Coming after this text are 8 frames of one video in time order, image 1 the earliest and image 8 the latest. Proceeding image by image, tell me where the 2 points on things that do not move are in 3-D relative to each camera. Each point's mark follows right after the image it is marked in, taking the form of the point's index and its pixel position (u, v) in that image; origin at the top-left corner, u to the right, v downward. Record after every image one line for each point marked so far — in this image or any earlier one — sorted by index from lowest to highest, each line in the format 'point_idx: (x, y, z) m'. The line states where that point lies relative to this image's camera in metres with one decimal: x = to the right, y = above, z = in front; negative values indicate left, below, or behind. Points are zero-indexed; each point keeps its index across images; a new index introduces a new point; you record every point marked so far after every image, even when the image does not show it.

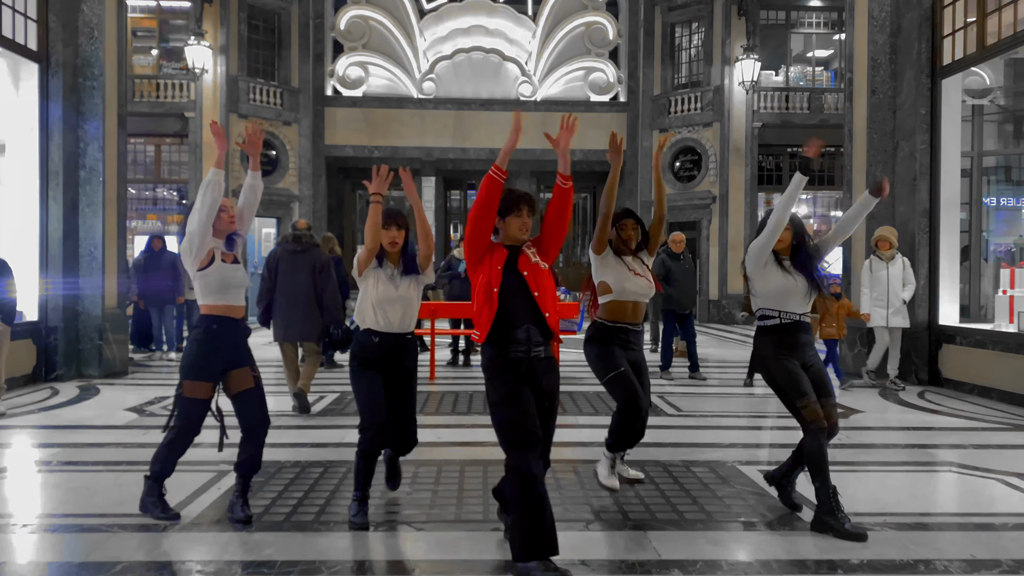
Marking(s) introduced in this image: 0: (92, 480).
0: (-2.2, -1.0, +4.5) m
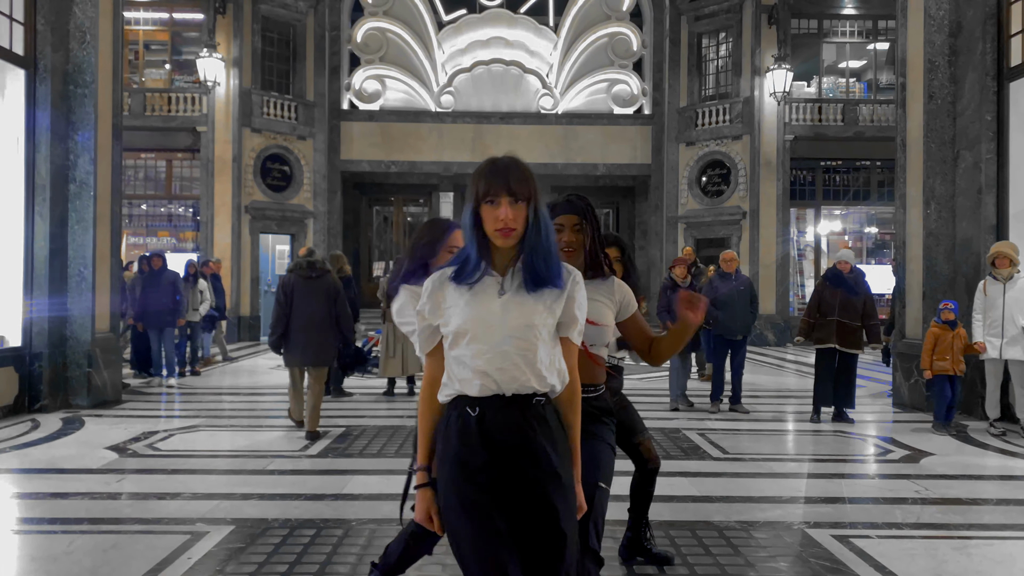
0: (-2.1, -1.1, +3.9) m
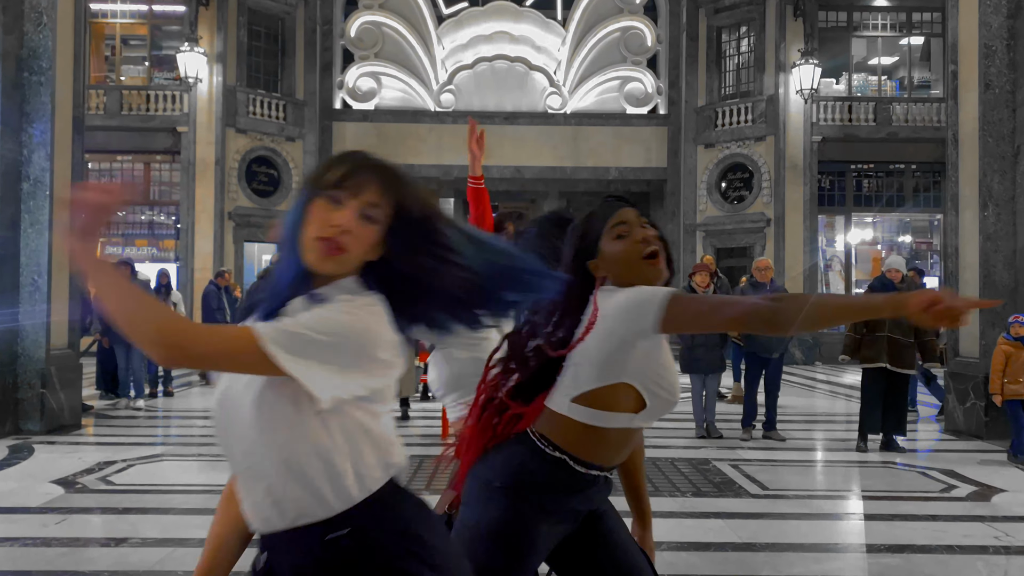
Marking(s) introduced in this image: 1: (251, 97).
0: (-2.0, -1.2, +2.5) m
1: (-4.9, +3.6, +16.0) m
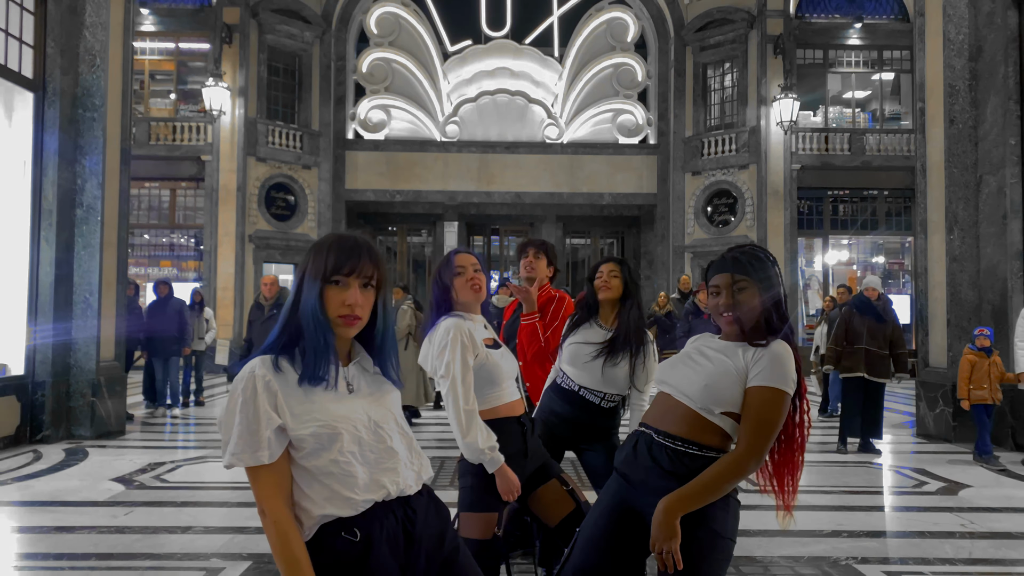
0: (-2.0, -1.2, +3.6) m
1: (-4.9, +3.2, +17.2) m
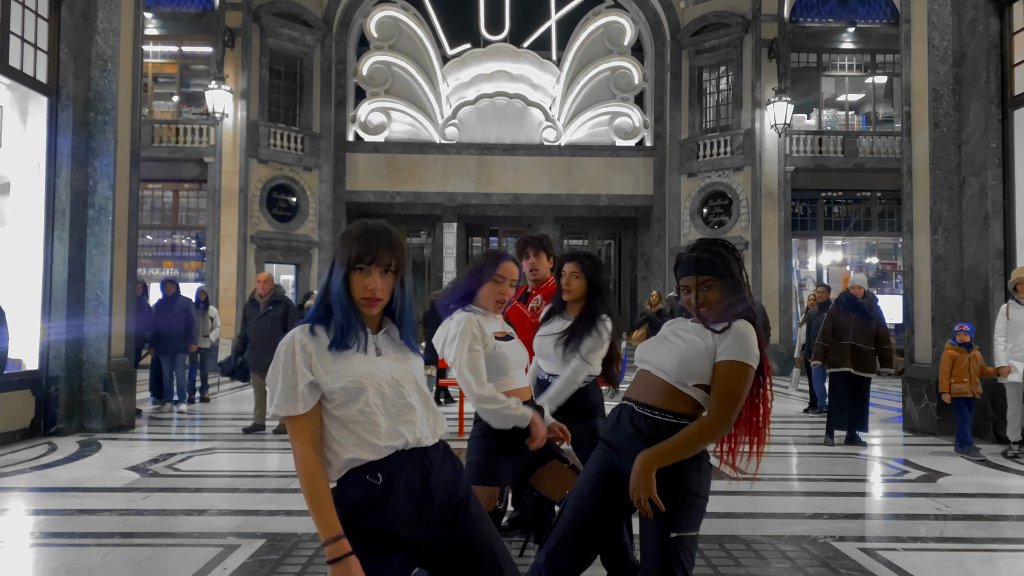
0: (-2.0, -1.2, +3.9) m
1: (-4.9, +3.2, +17.4) m
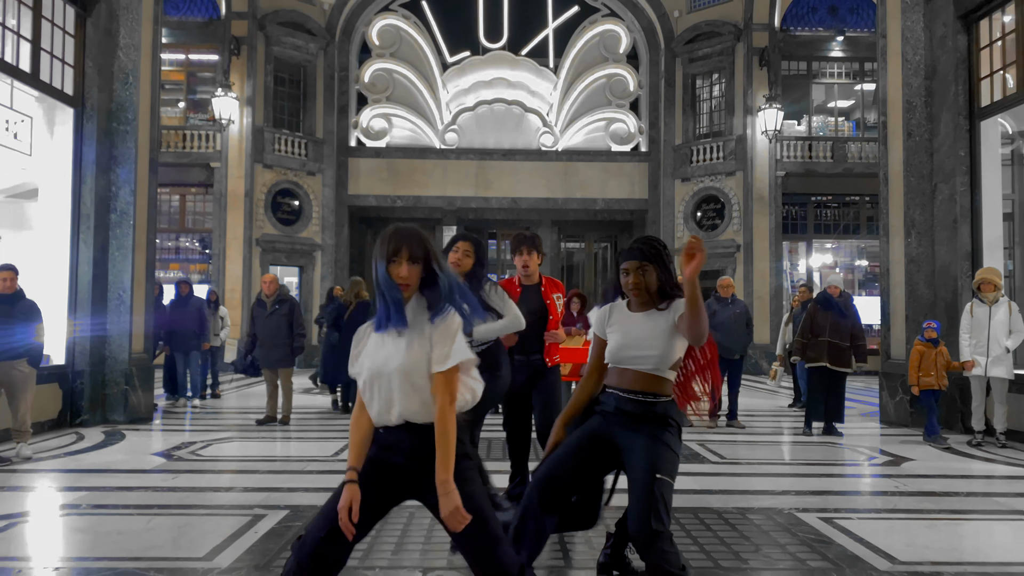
0: (-2.0, -1.2, +4.3) m
1: (-4.9, +3.2, +17.9) m
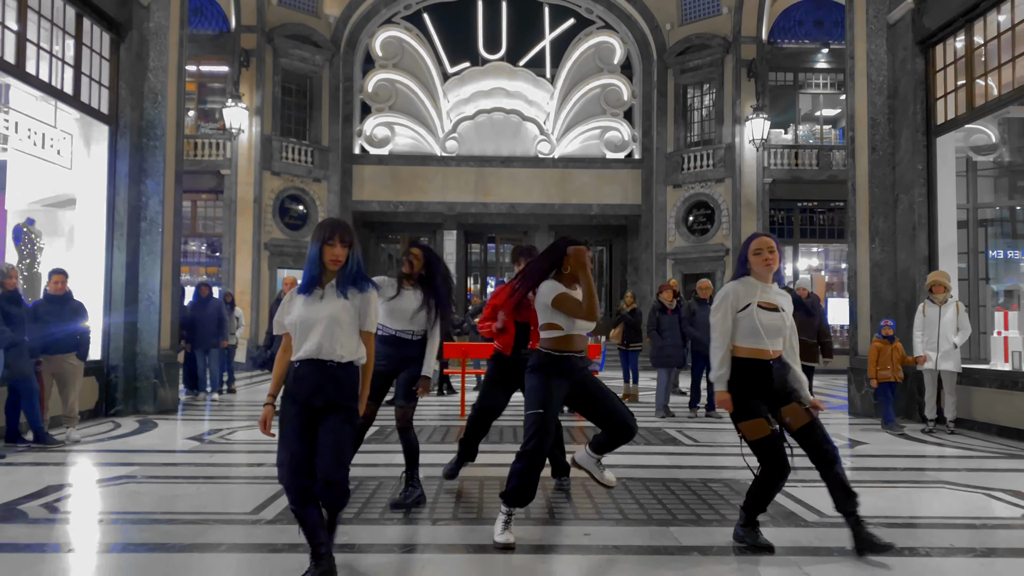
0: (-2.0, -1.2, +5.1) m
1: (-5.0, +3.1, +18.7) m
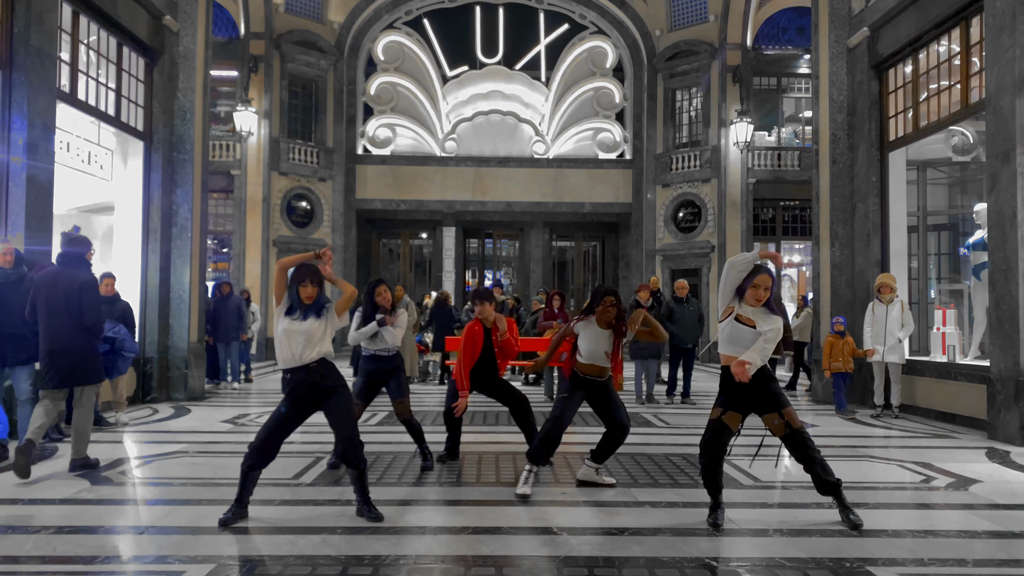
0: (-2.1, -1.2, +6.0) m
1: (-5.1, +3.3, +19.6) m
